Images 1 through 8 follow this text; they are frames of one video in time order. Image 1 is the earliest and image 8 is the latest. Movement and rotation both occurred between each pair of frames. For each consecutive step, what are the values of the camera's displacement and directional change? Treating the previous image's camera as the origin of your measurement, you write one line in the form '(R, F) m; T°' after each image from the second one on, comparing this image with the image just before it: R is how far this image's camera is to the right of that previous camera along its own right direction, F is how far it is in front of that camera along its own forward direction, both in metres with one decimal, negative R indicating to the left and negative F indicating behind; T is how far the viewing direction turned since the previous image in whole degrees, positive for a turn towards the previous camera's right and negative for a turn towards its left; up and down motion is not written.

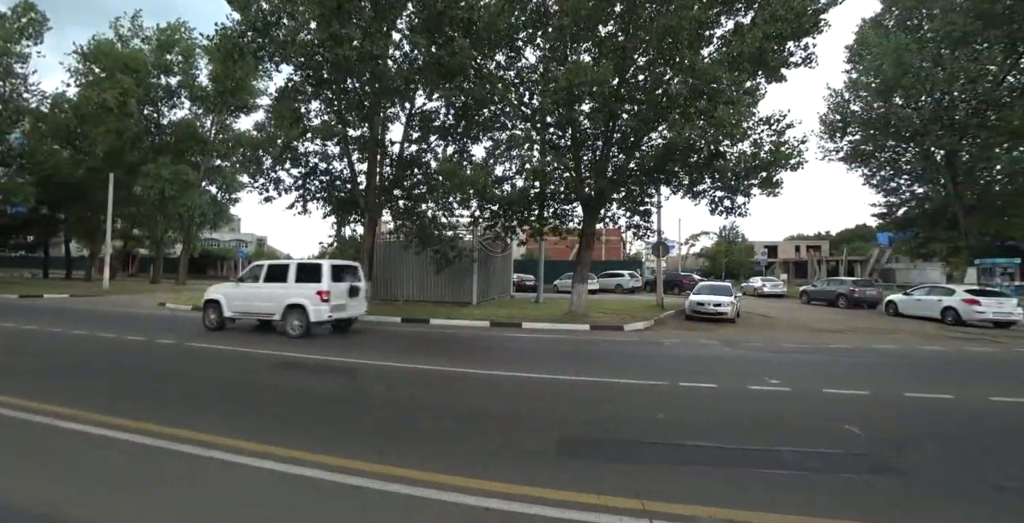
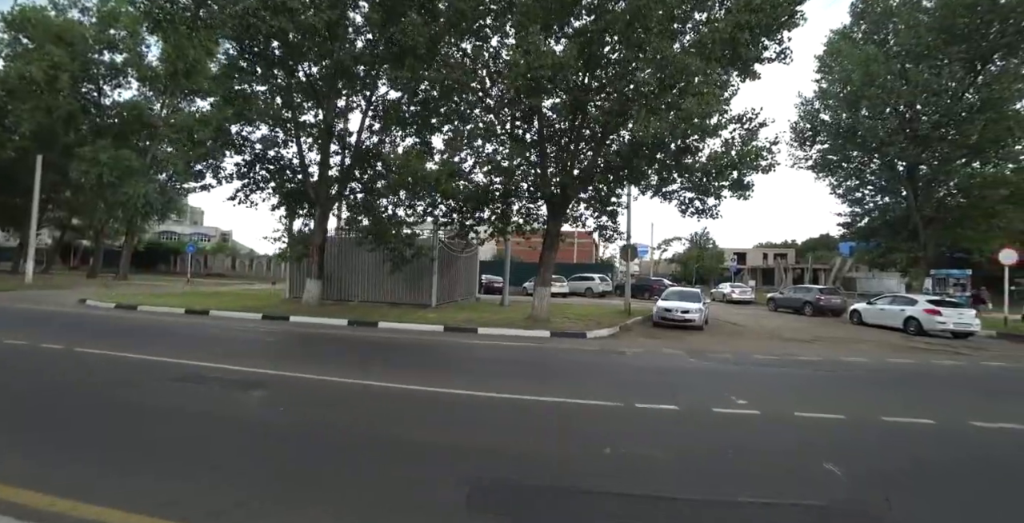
(+0.6, +1.1) m; +3°
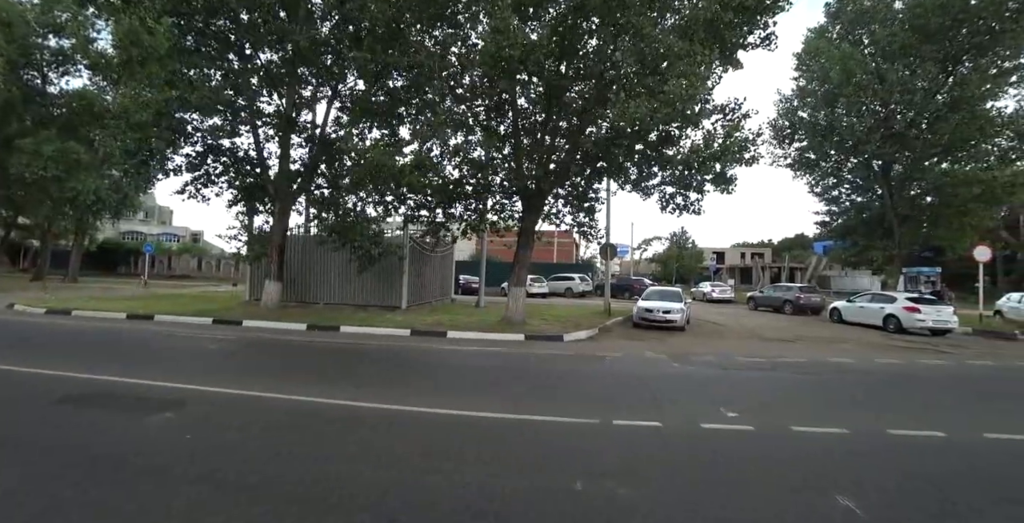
(+0.3, +0.9) m; +2°
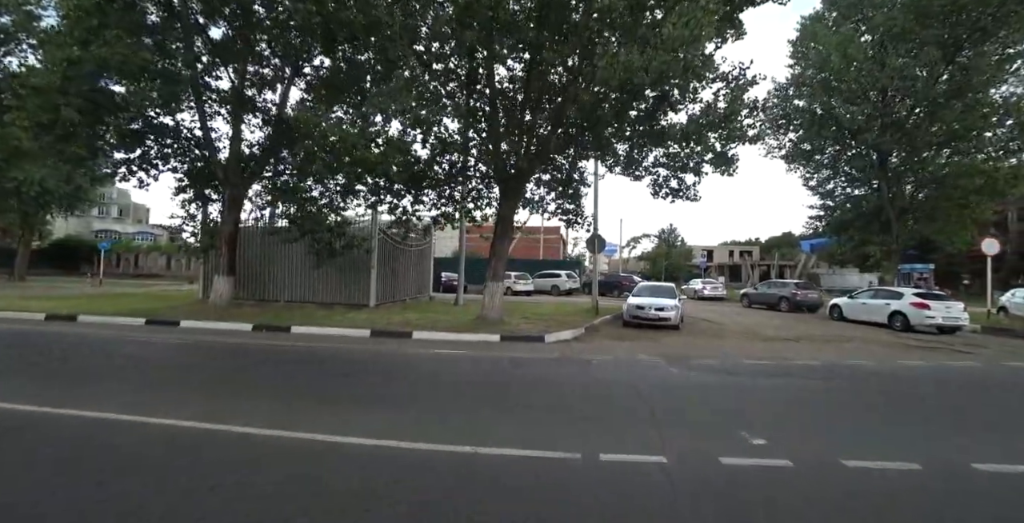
(+0.4, +1.7) m; +1°
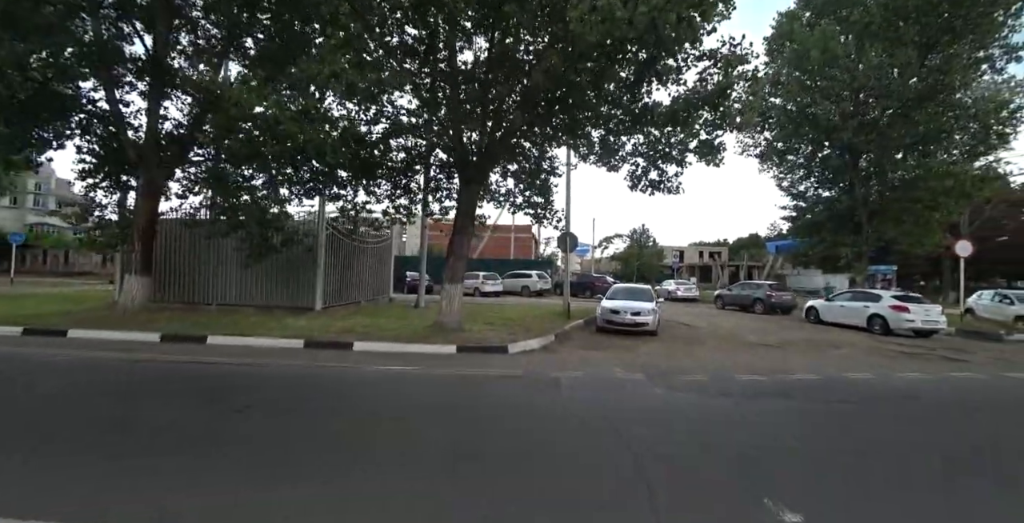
(+0.3, +1.6) m; +4°
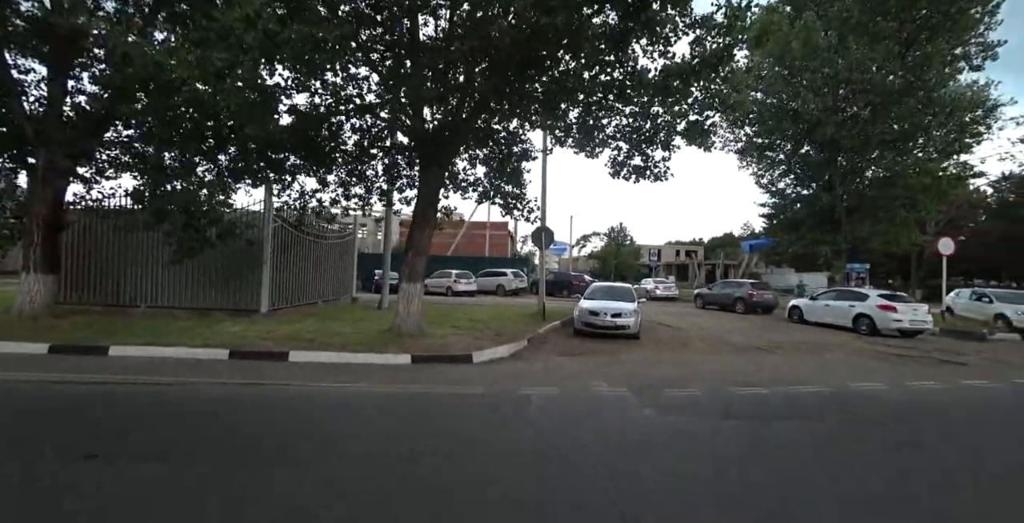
(+0.3, +1.4) m; +3°
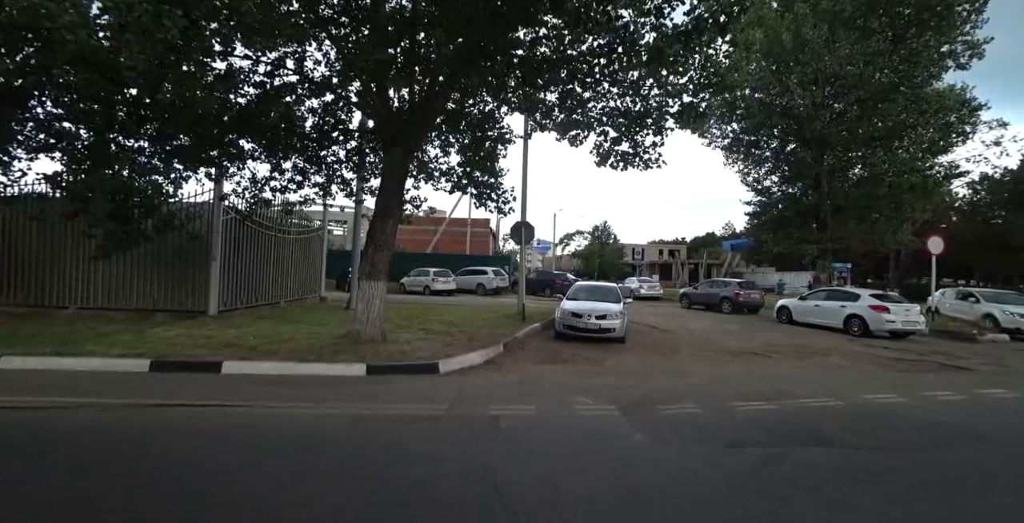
(+0.2, +1.1) m; +2°
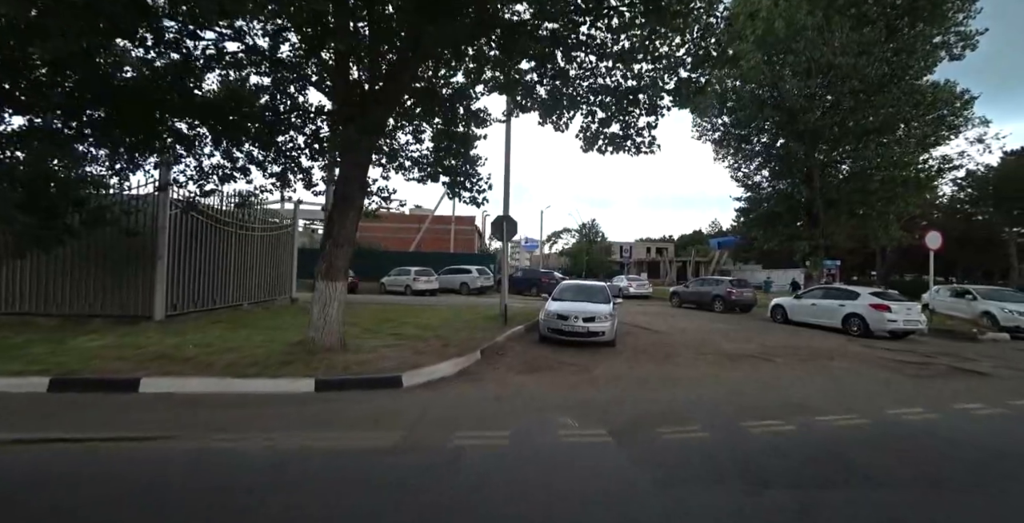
(+0.2, +1.1) m; +2°
